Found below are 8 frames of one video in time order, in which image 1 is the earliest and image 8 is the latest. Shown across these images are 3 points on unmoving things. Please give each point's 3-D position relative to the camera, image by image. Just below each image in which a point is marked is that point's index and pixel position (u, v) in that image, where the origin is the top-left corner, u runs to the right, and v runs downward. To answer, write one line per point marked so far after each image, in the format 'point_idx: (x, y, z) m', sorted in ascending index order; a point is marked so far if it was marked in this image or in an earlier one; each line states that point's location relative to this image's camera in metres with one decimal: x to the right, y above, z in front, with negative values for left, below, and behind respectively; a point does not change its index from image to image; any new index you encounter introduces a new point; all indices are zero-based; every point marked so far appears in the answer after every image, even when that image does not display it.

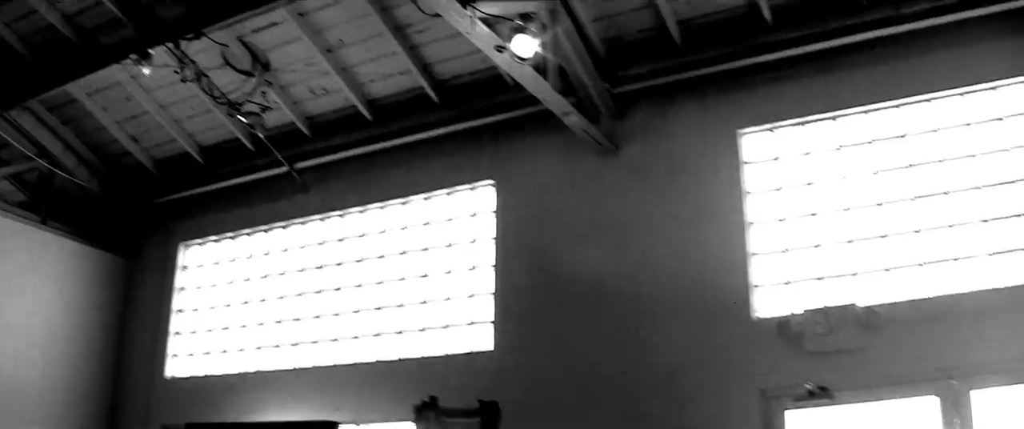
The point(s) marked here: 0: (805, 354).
0: (+1.5, -0.7, +2.9) m
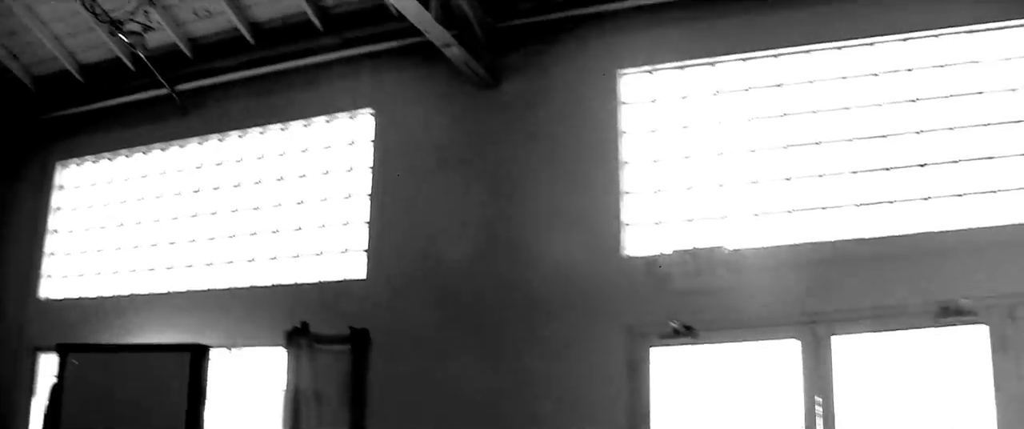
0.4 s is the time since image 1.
0: (+0.8, -0.4, +2.9) m
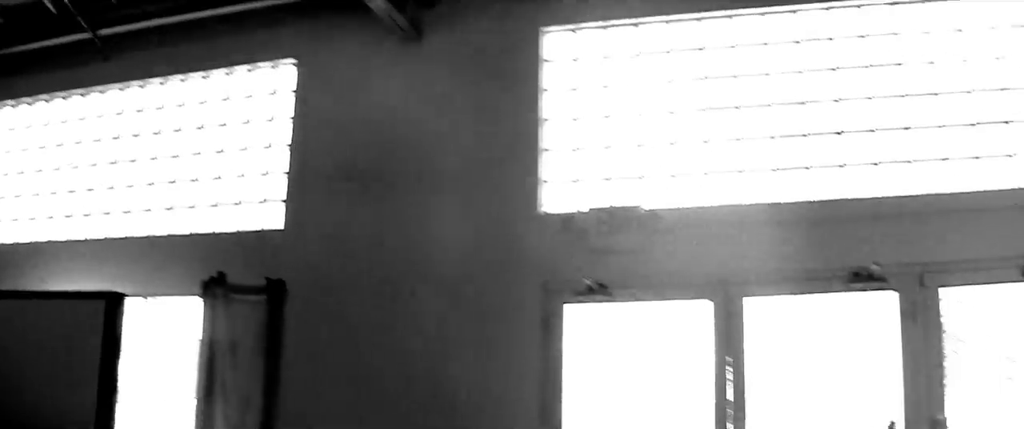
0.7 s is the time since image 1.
0: (+0.4, -0.2, +3.0) m
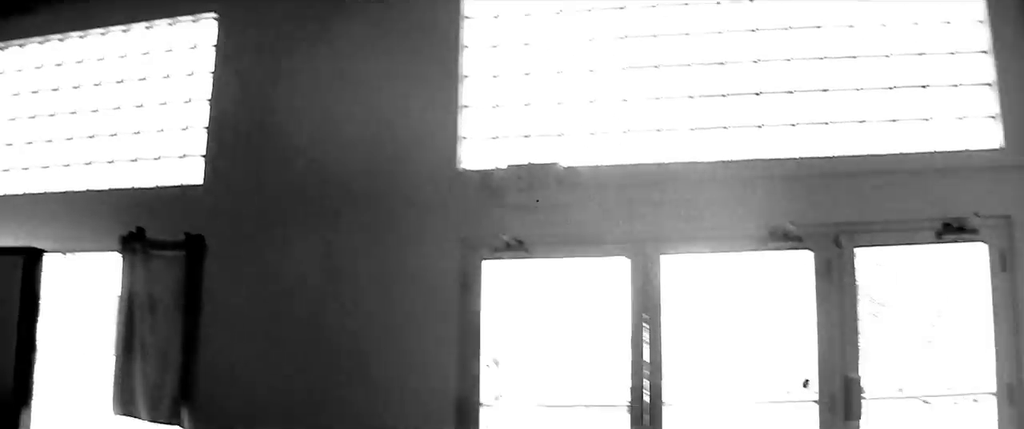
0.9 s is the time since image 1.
0: (-0.1, +0.1, +3.0) m
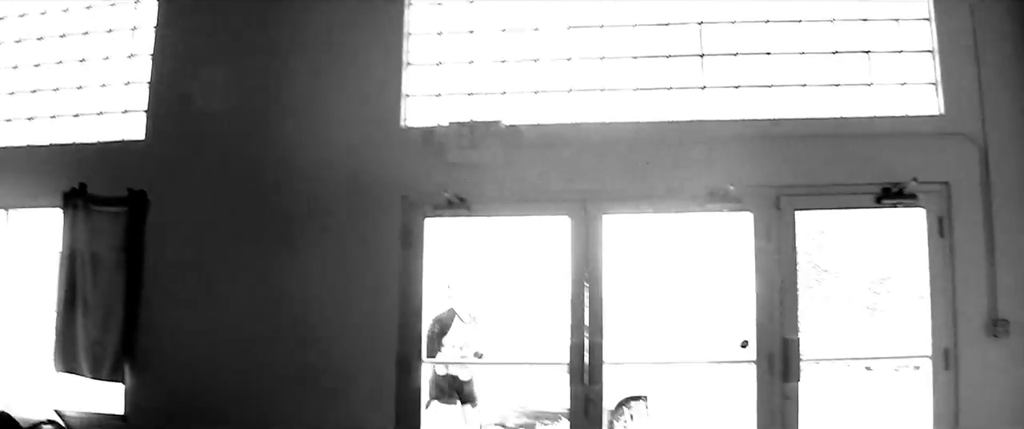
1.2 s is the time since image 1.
0: (-0.4, +0.3, +3.0) m
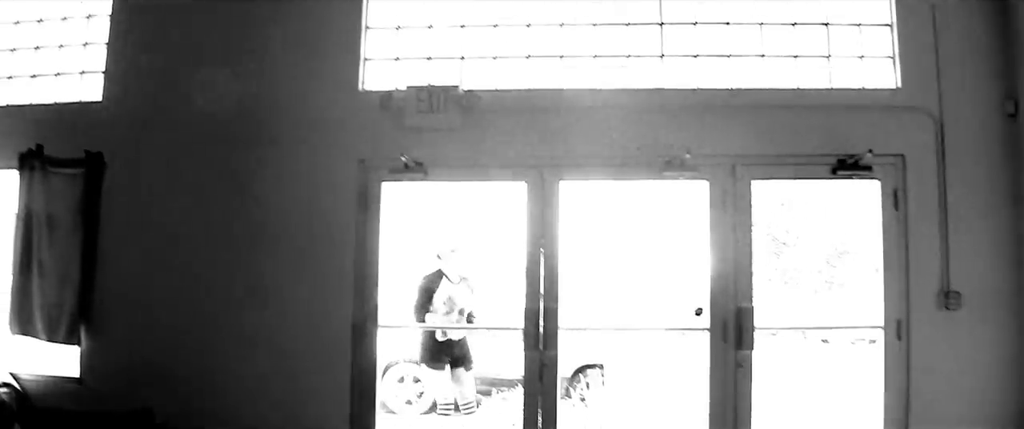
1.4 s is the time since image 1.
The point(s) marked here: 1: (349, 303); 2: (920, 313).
0: (-0.6, +0.5, +3.0) m
1: (-0.9, -0.5, +3.0) m
2: (+2.2, -0.5, +3.1) m
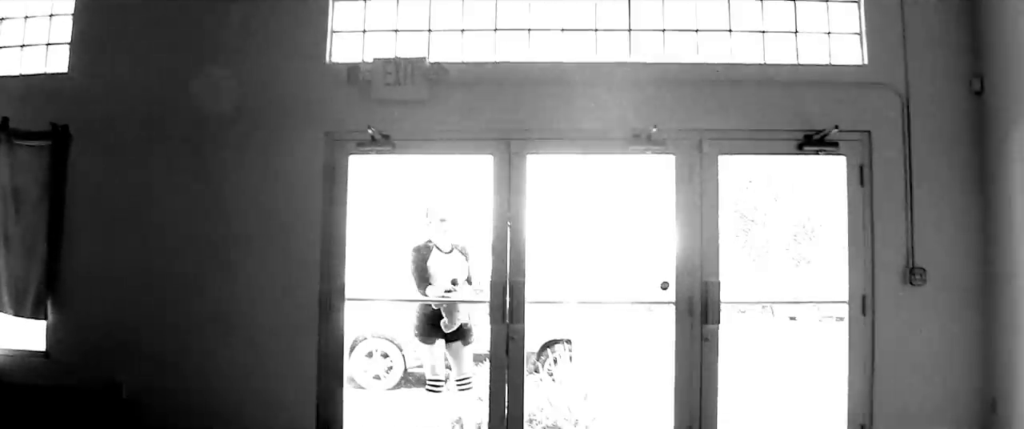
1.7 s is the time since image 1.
0: (-0.7, +0.6, +3.0) m
1: (-1.0, -0.3, +3.0) m
2: (+2.0, -0.4, +3.1) m
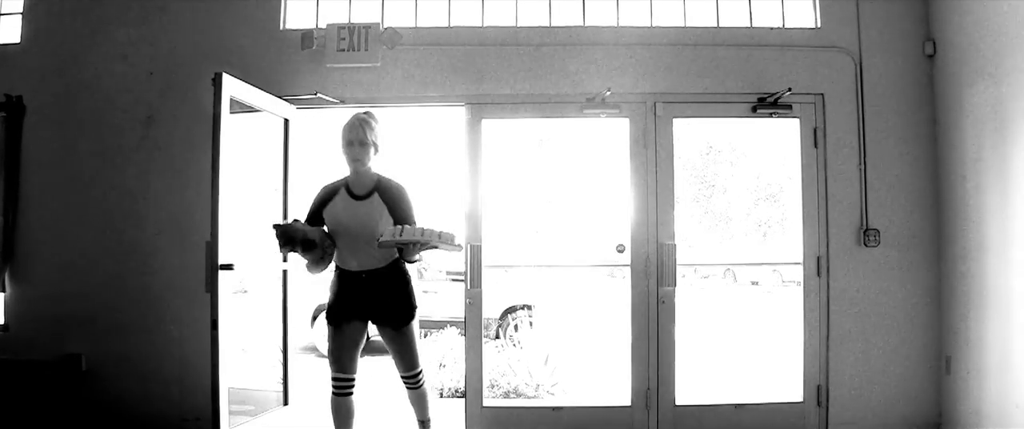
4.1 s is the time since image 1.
0: (-1.0, +0.8, +3.0) m
1: (-1.3, -0.1, +3.0) m
2: (+1.8, -0.2, +3.1) m
